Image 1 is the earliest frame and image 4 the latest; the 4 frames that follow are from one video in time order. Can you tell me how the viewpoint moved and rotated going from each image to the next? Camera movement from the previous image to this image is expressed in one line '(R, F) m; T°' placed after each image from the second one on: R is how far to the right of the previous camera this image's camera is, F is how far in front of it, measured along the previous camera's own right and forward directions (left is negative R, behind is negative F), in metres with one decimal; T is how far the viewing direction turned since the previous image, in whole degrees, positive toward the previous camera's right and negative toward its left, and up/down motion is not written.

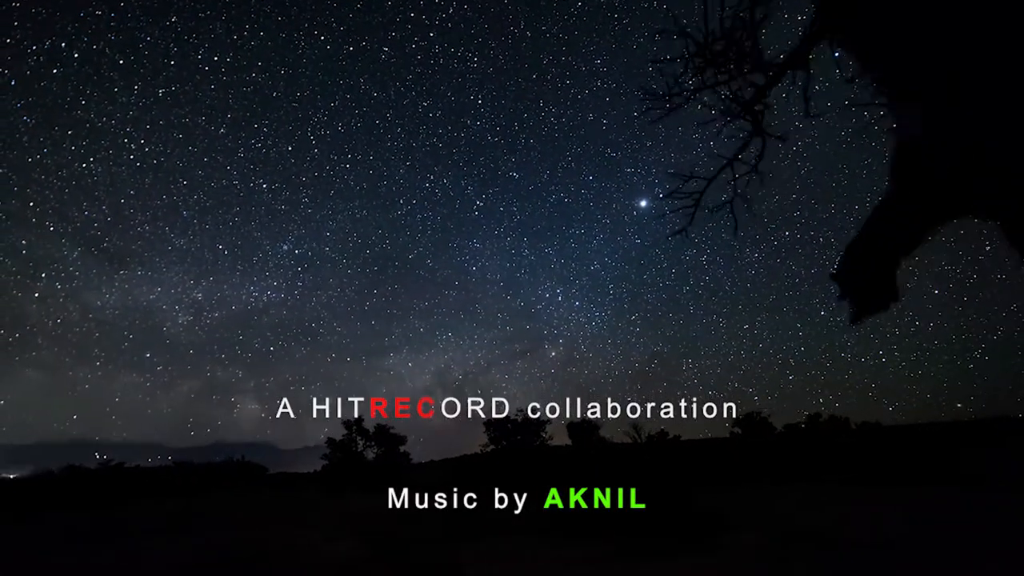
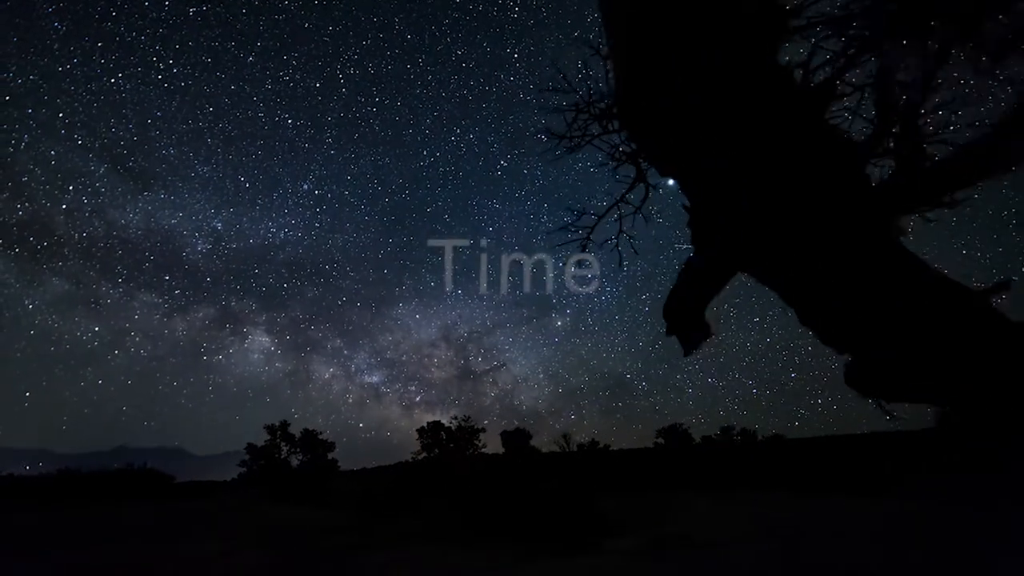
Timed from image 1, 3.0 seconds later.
(+0.4, +1.5) m; -1°
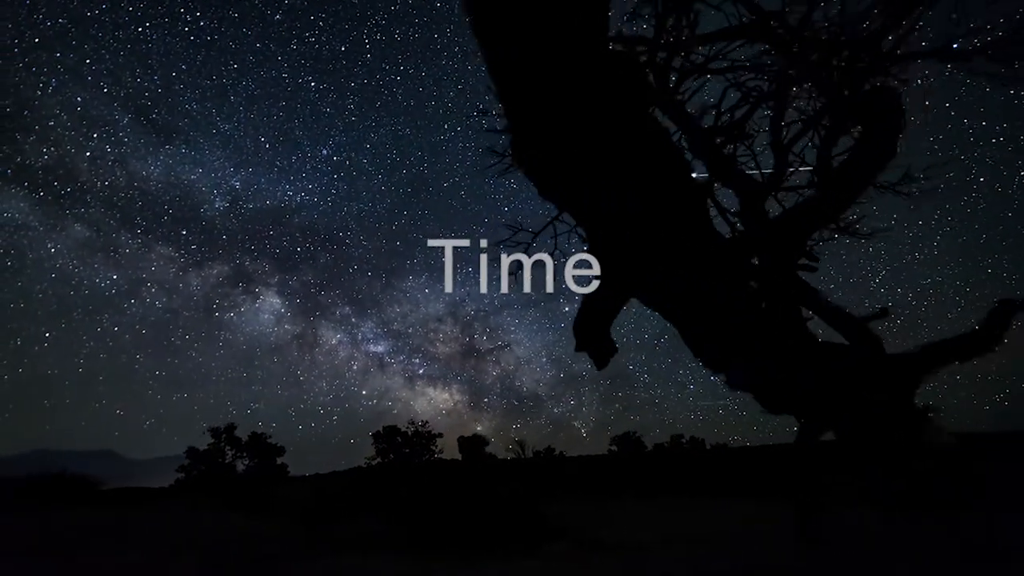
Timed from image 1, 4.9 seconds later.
(+0.3, +0.9) m; -1°
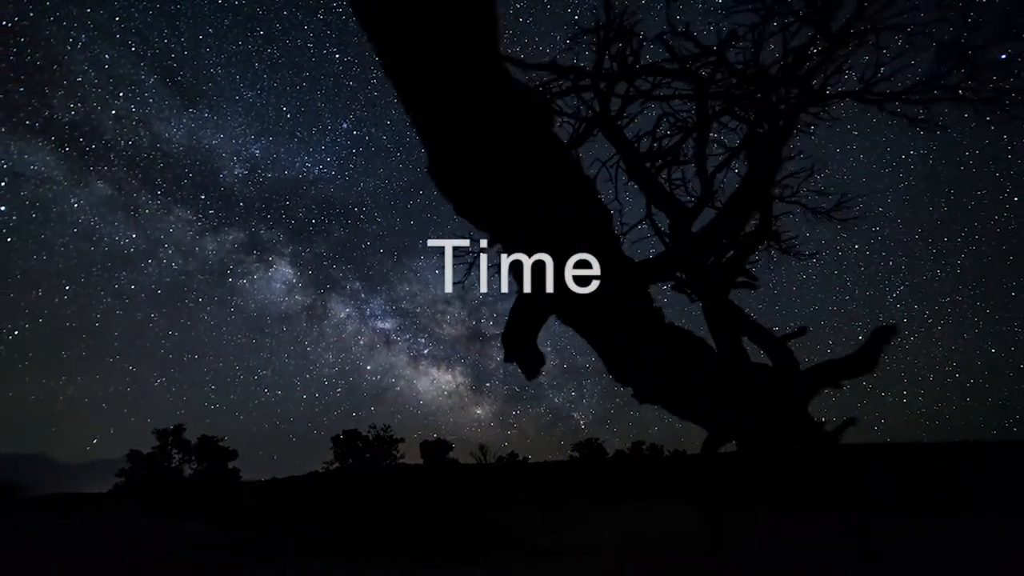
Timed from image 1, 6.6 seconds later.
(+0.2, +0.8) m; -1°
